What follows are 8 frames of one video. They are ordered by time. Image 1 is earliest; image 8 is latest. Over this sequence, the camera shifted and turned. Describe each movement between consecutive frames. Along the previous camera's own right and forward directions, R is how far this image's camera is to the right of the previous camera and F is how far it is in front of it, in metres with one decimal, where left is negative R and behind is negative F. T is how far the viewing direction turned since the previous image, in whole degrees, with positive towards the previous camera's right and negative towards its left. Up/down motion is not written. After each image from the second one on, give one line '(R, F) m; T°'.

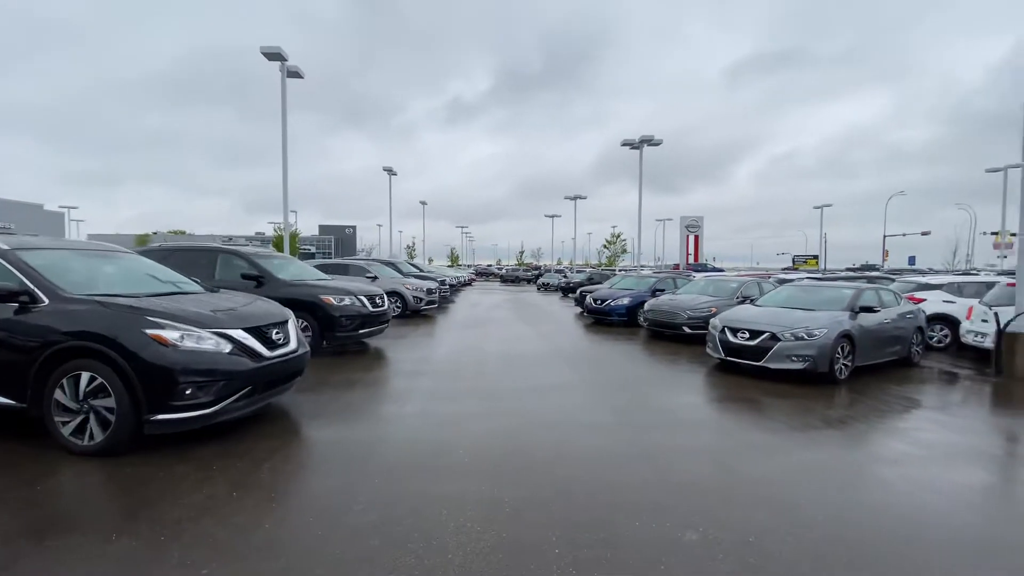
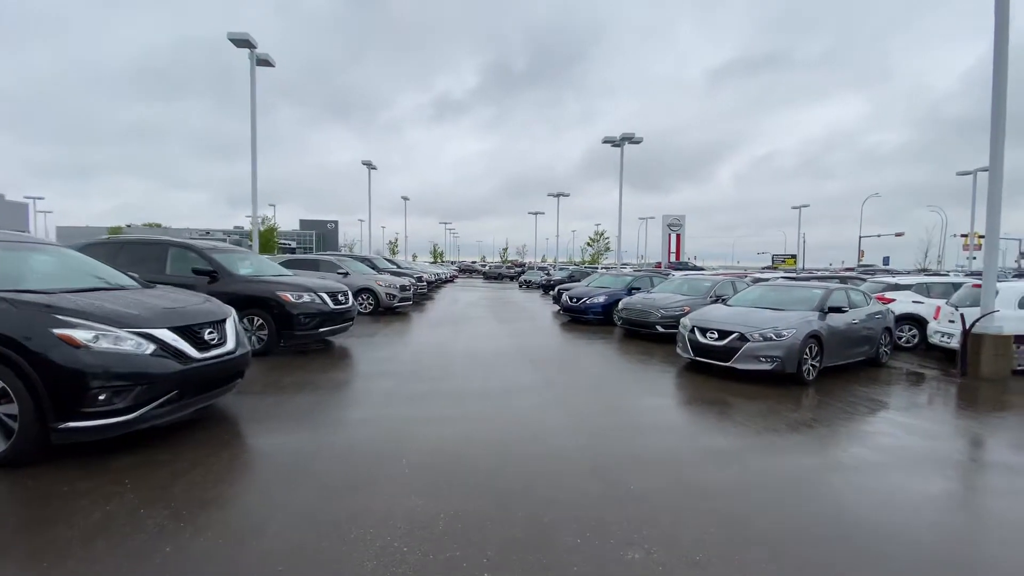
(+0.3, +0.2) m; +2°
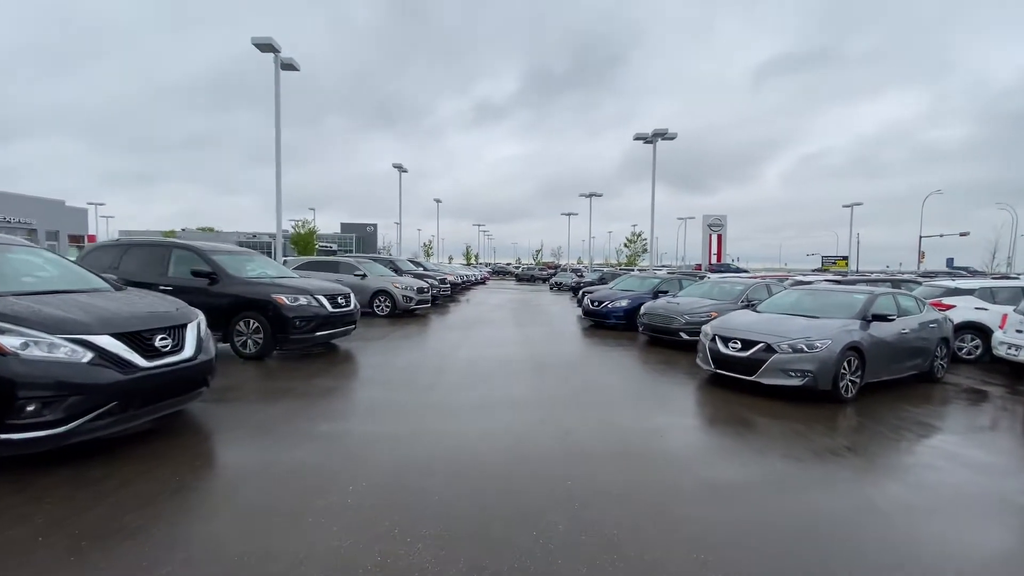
(+0.6, +0.6) m; -4°
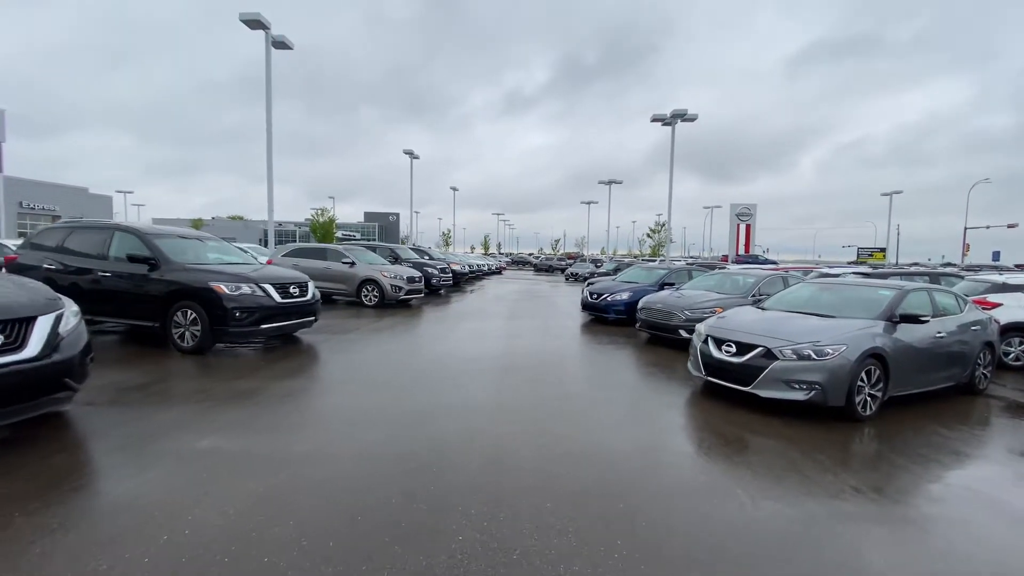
(+0.9, +1.0) m; -3°
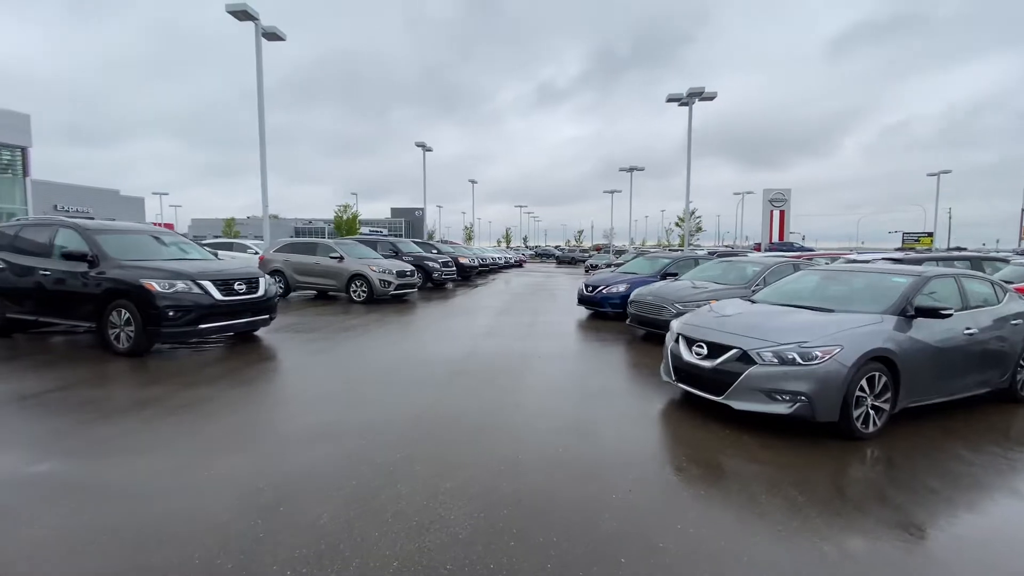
(+1.0, +0.8) m; -4°
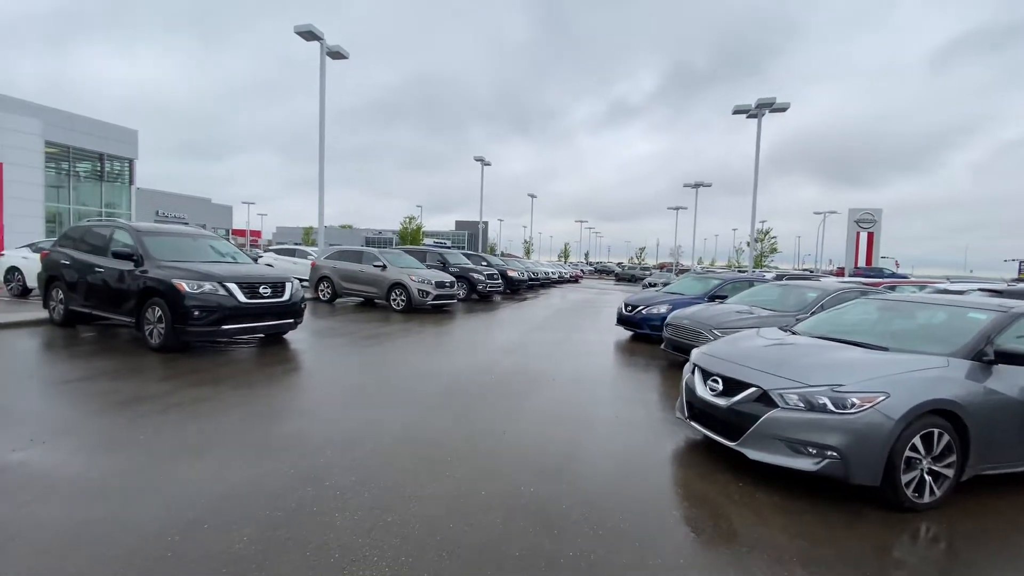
(+0.6, +0.4) m; -8°
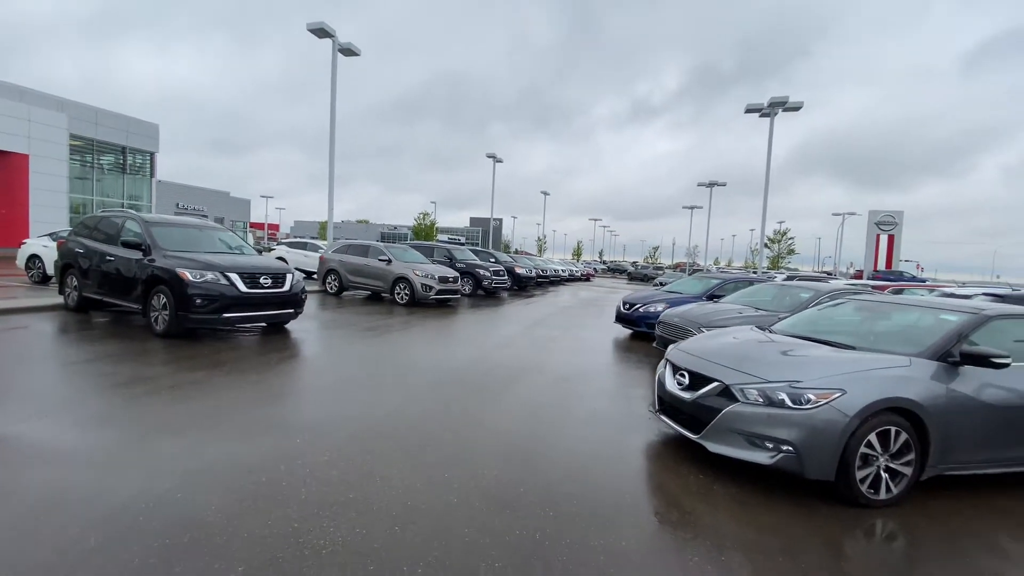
(+0.4, -0.1) m; -2°
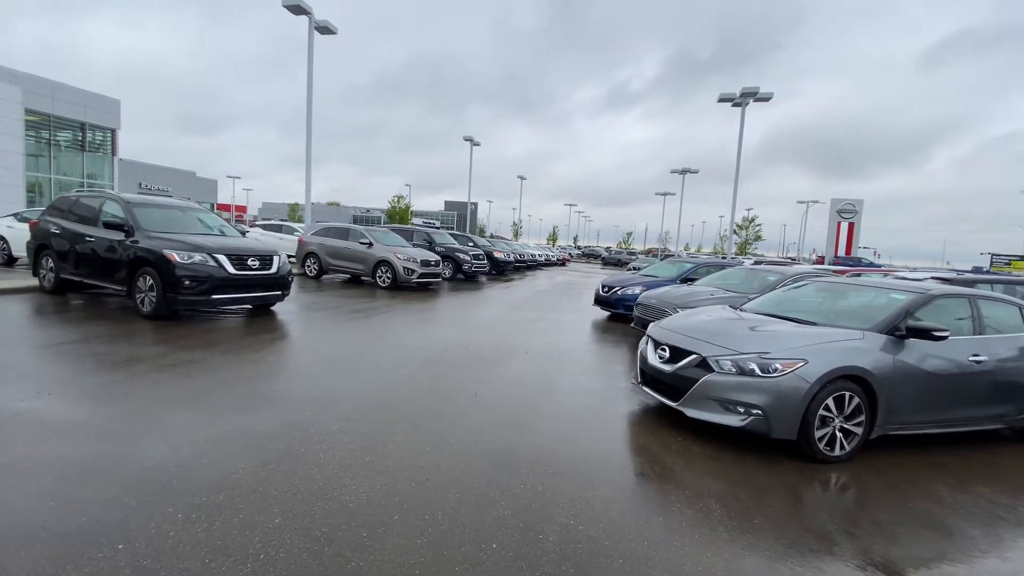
(-0.2, -0.3) m; +3°
